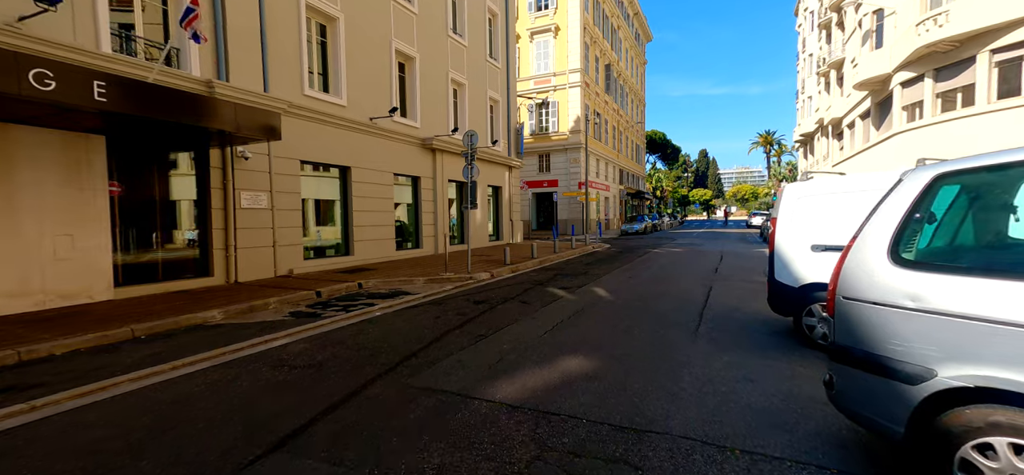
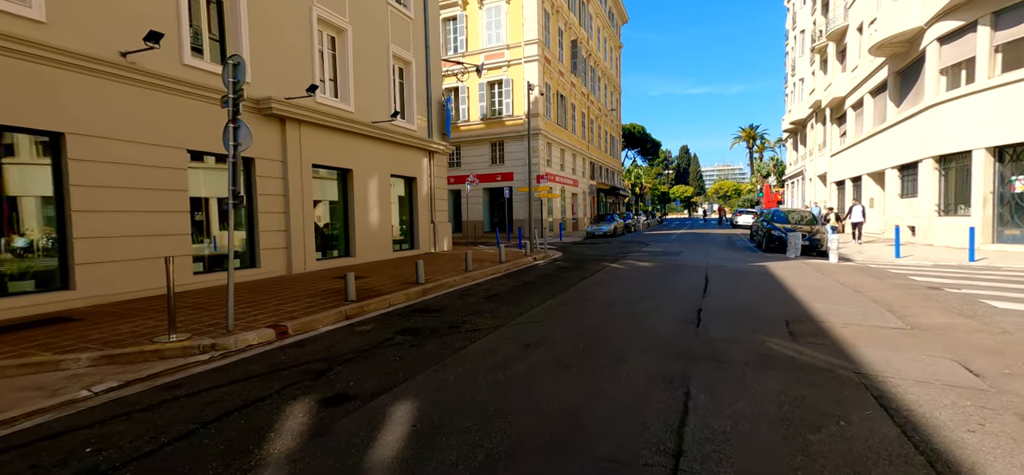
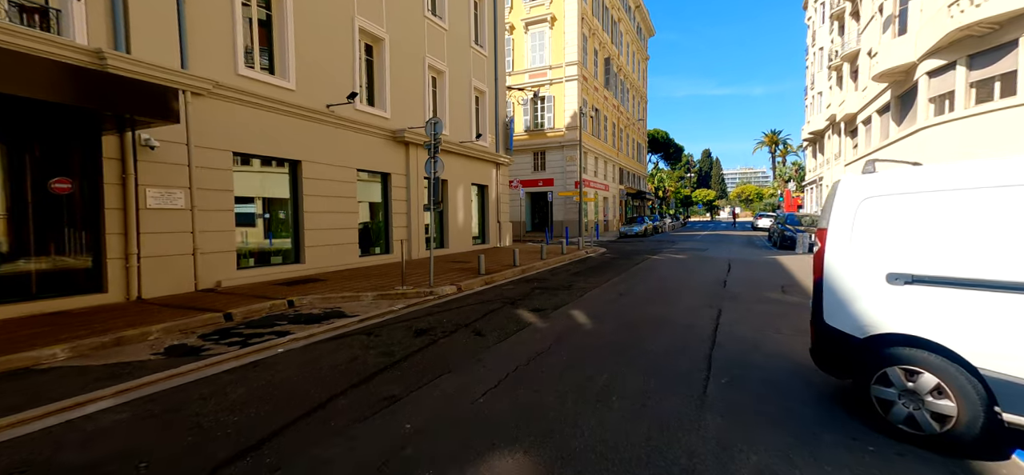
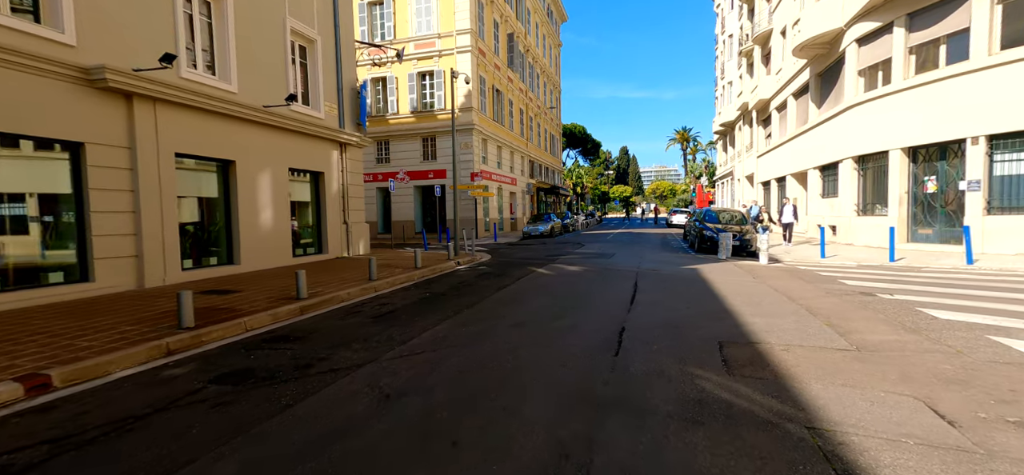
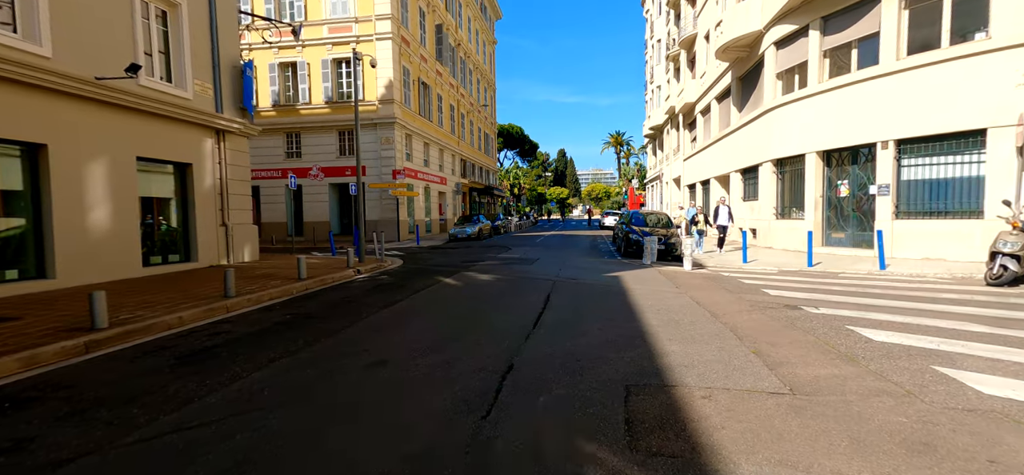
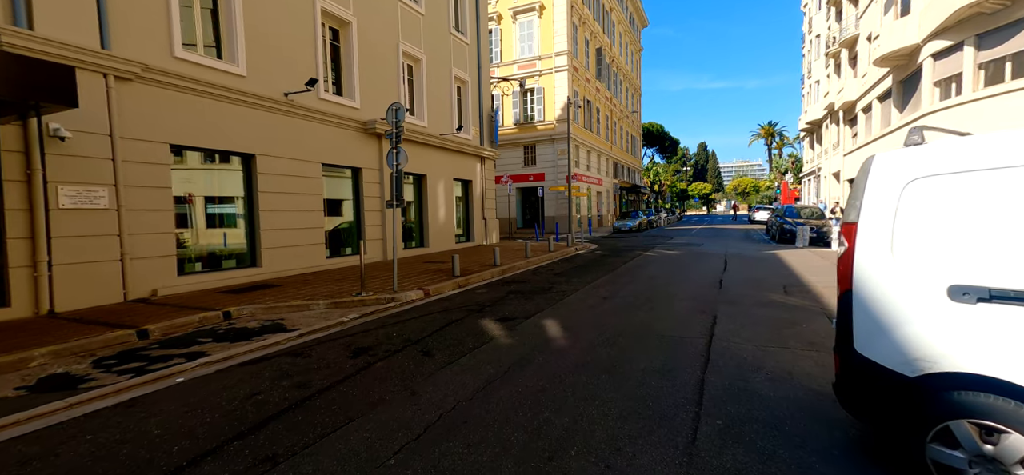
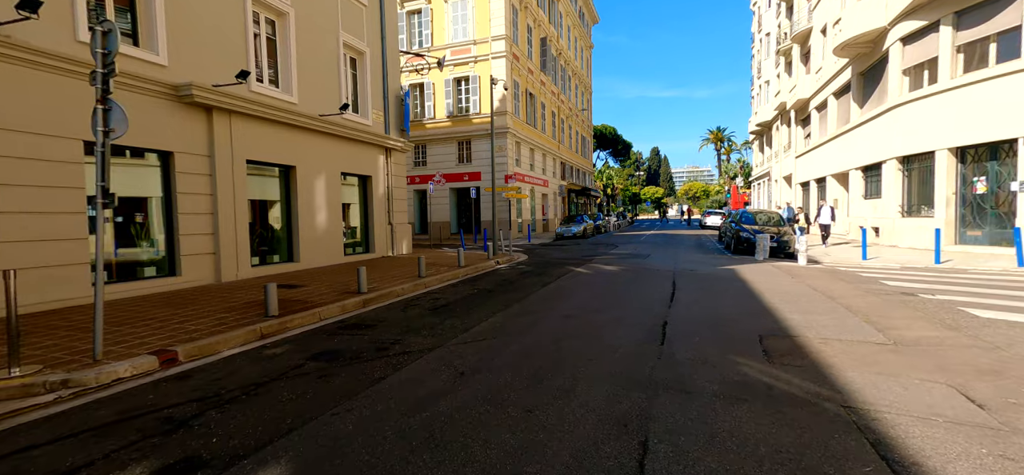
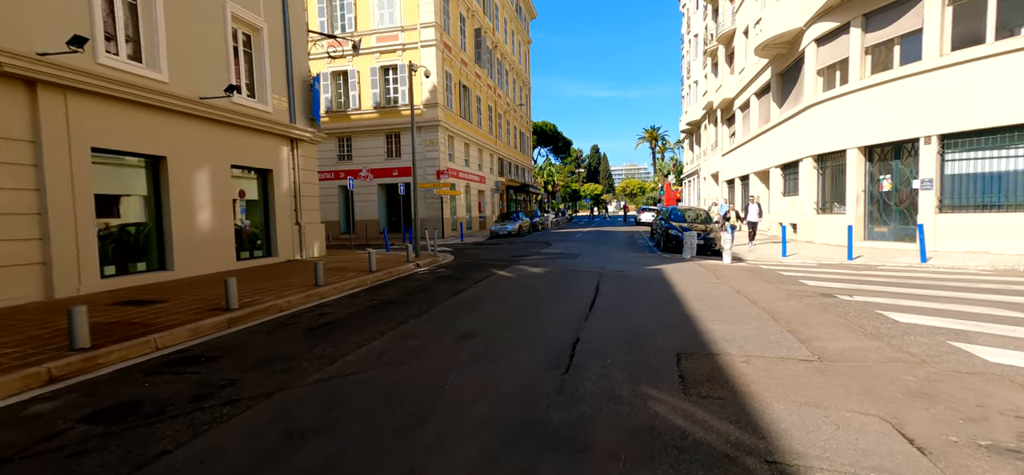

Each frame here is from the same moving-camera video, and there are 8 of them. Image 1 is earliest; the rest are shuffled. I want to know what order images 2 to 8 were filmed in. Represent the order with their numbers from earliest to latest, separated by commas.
3, 6, 2, 7, 4, 8, 5
